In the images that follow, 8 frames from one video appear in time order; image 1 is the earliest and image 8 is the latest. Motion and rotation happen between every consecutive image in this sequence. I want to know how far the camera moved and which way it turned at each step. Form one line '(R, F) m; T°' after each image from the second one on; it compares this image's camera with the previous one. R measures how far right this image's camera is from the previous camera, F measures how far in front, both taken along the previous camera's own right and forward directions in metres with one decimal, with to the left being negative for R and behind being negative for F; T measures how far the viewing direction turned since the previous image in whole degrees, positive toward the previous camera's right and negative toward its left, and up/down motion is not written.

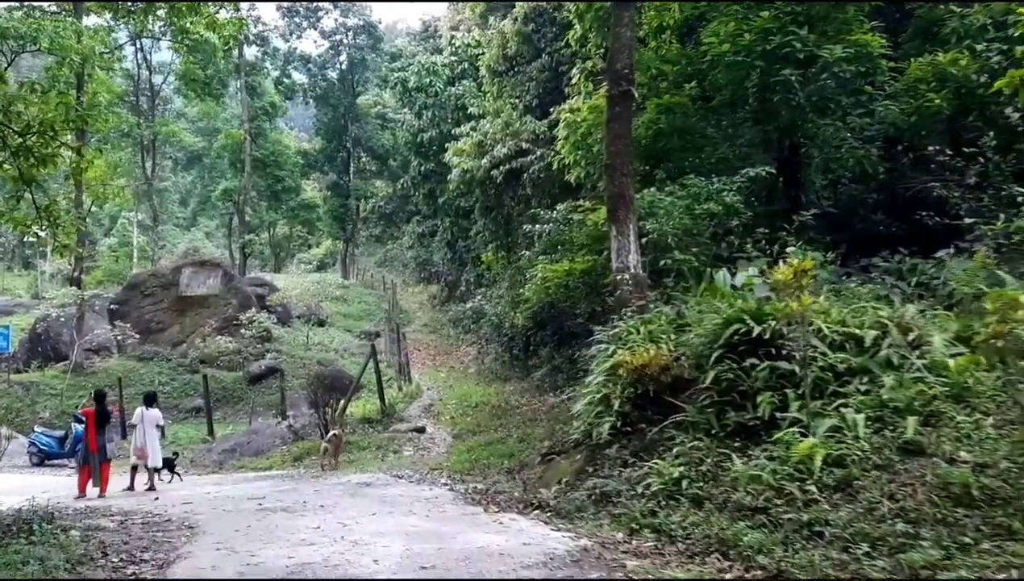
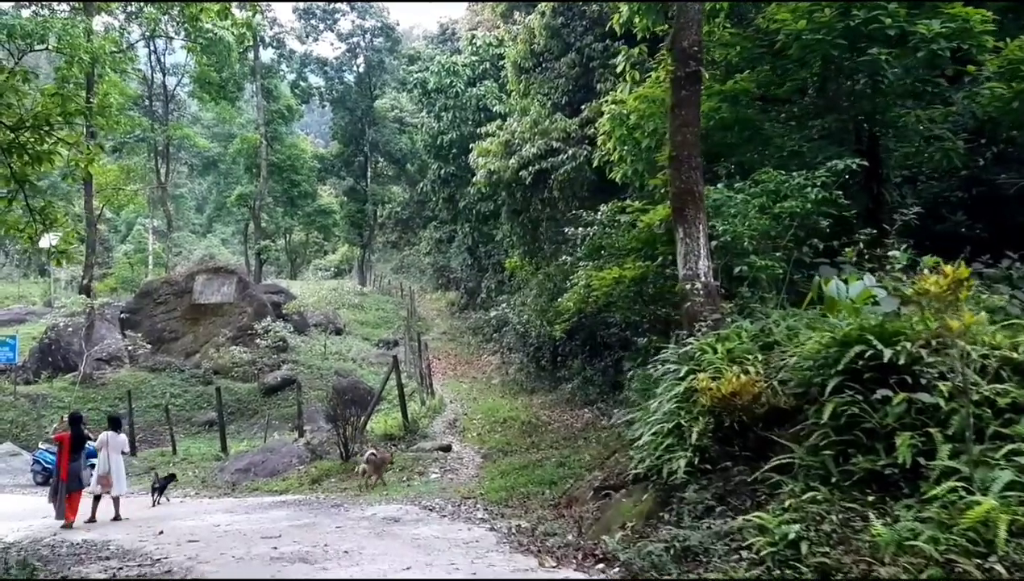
(-0.3, +0.9) m; -1°
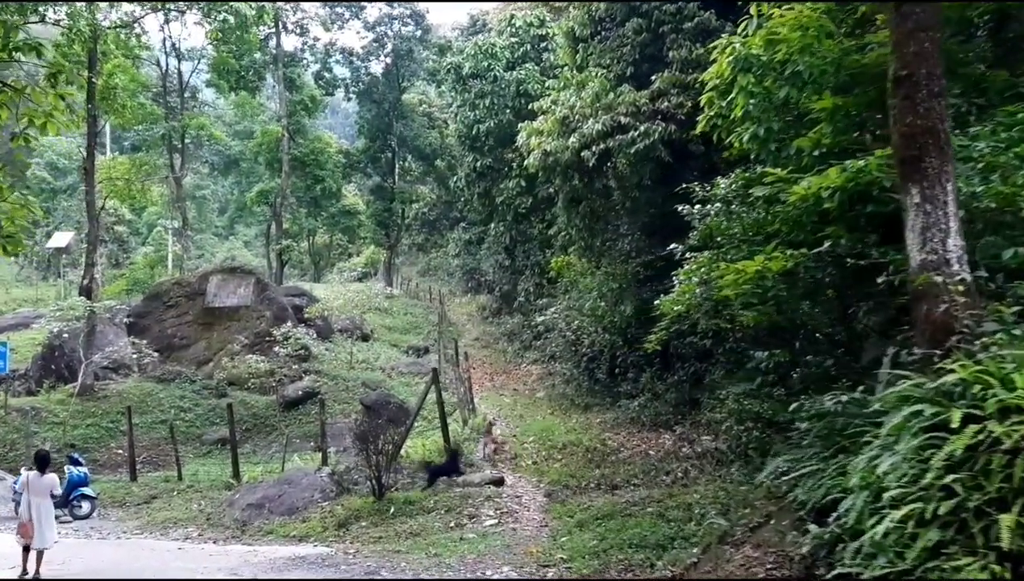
(-0.5, +2.2) m; -1°
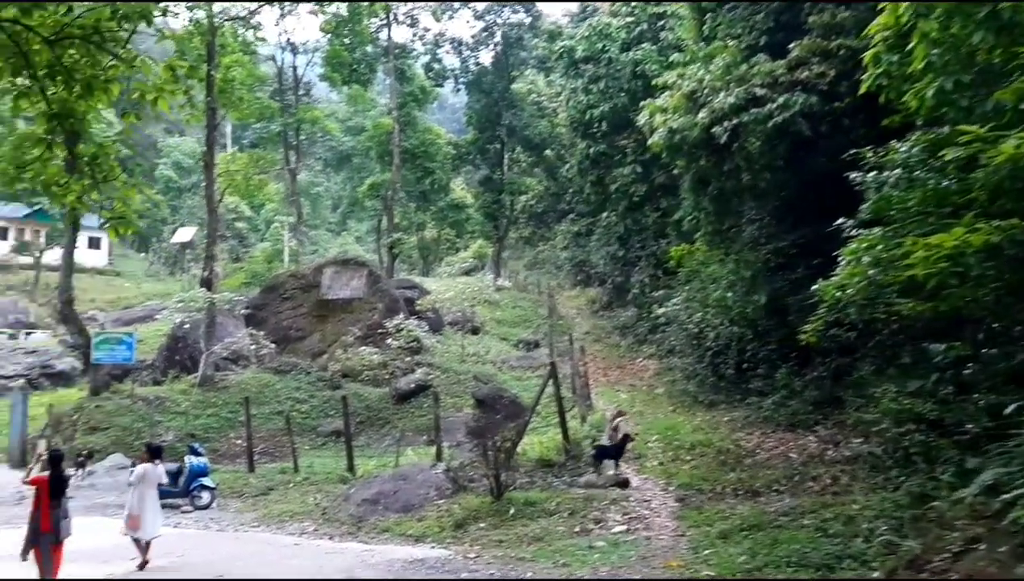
(-0.2, +0.7) m; -7°
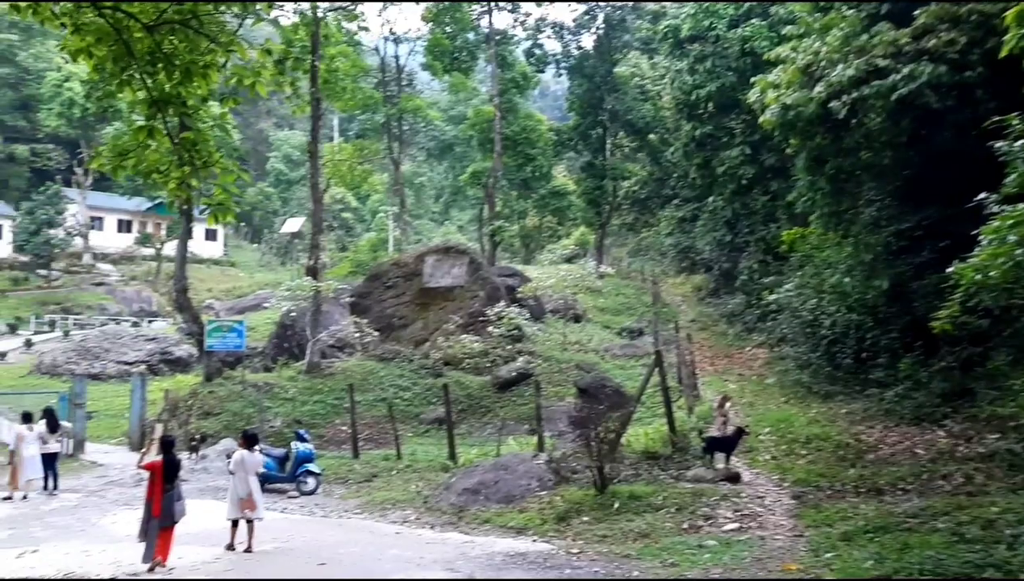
(0.0, +0.3) m; -7°
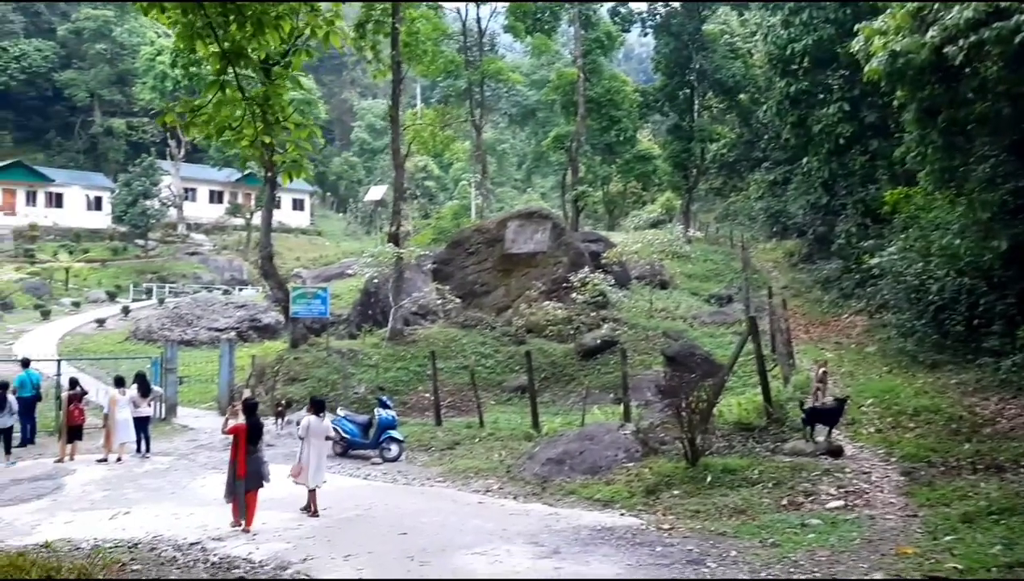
(0.0, +0.4) m; -5°
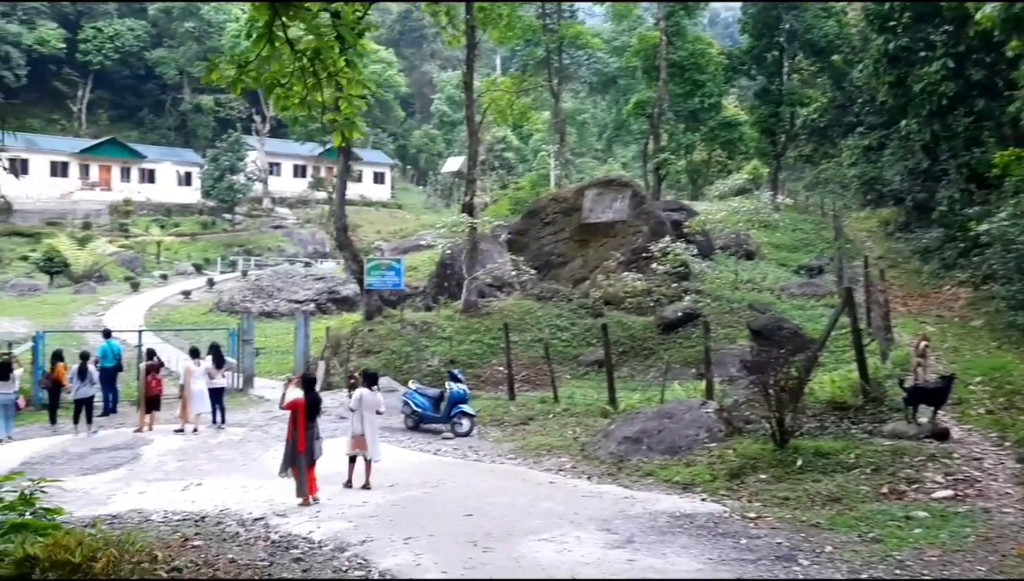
(+0.1, +0.5) m; -5°
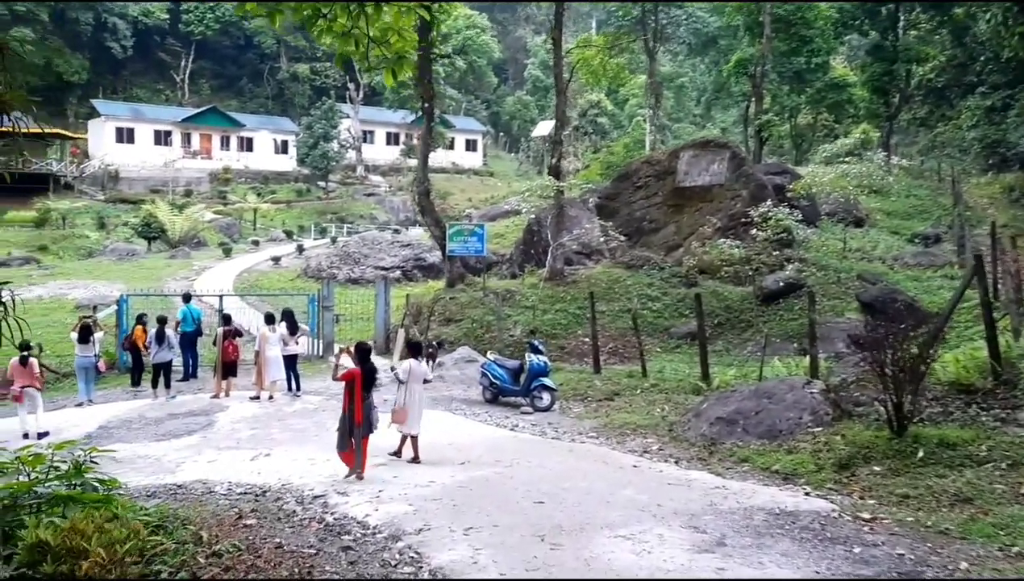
(+0.1, +0.8) m; -6°
